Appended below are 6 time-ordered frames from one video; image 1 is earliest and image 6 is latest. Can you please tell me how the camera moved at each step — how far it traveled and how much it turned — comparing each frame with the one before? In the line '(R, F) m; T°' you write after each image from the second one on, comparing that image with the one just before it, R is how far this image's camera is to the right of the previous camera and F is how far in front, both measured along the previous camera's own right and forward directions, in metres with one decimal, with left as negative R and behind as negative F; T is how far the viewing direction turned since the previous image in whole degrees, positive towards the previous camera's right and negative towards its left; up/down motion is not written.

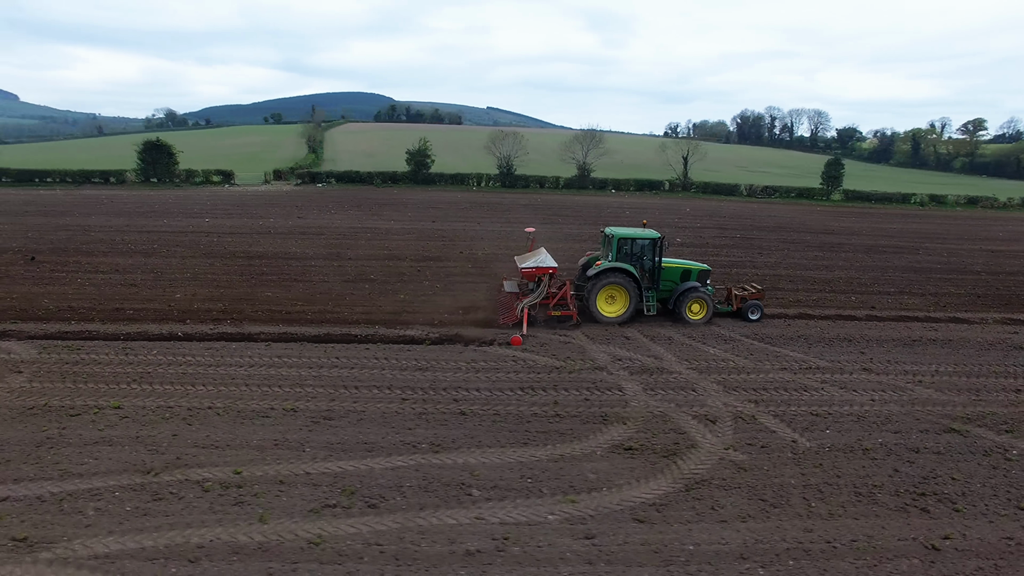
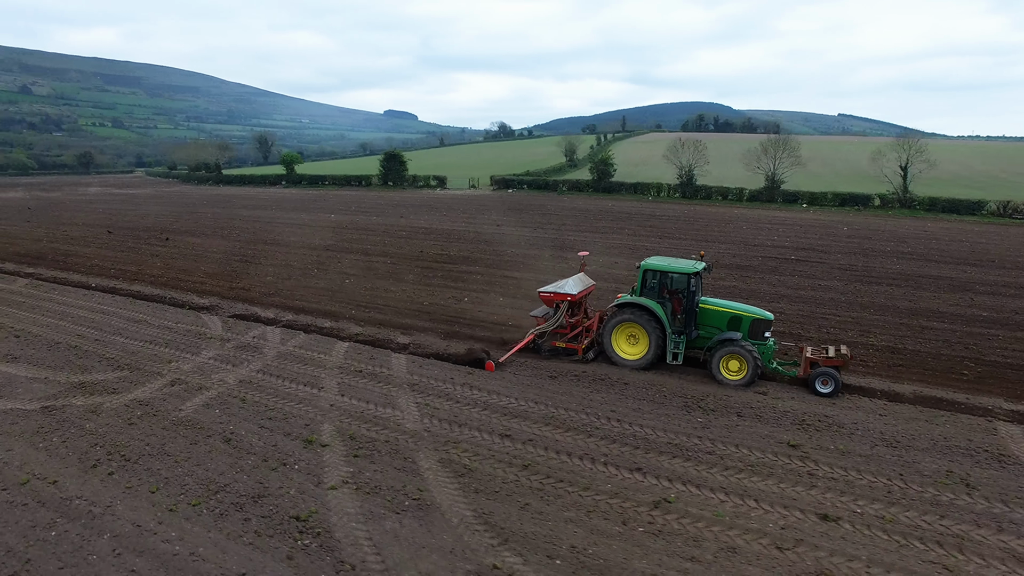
(+9.7, +1.8) m; -30°
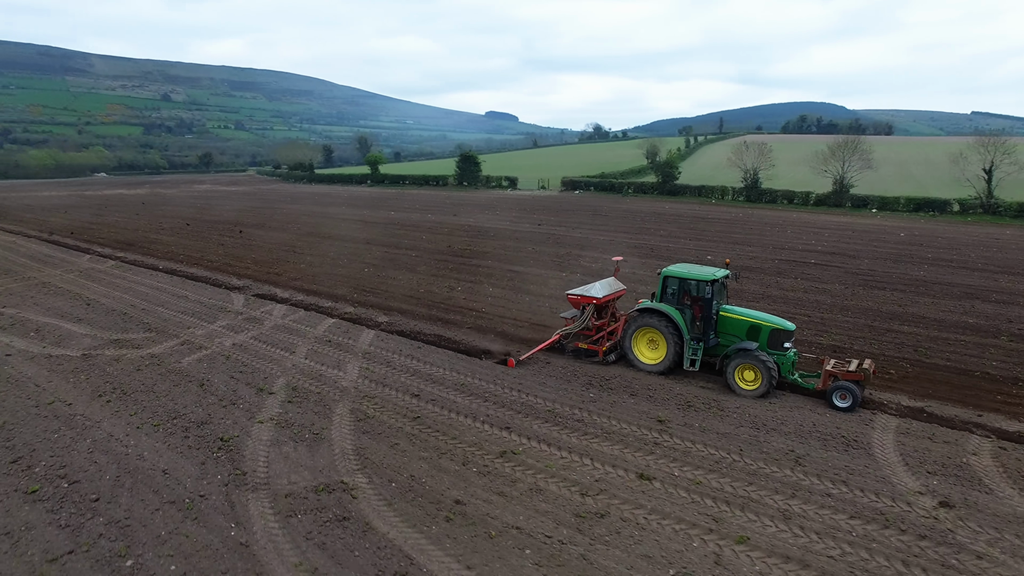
(+2.3, -1.0) m; -9°
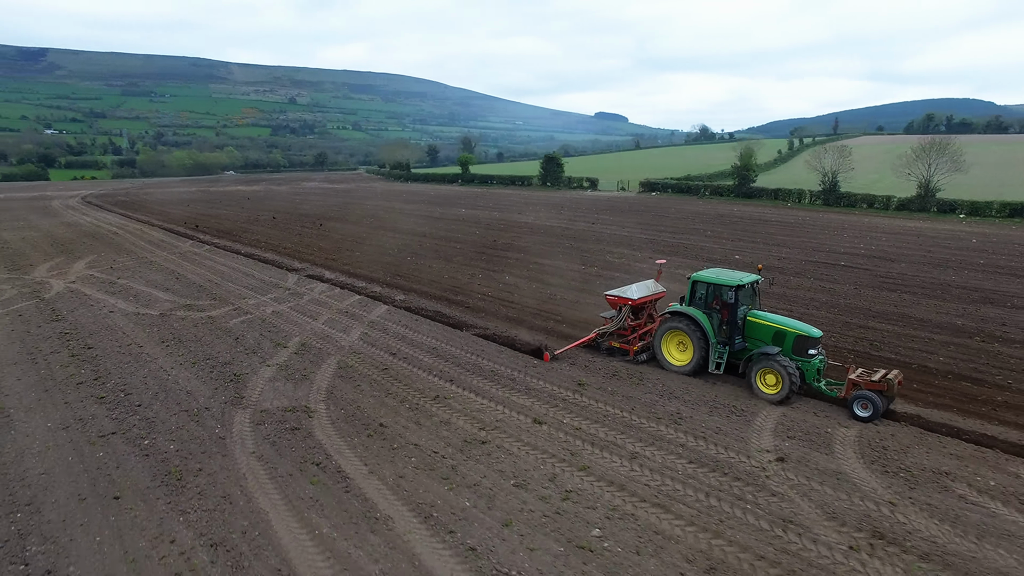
(+2.2, -1.4) m; -9°
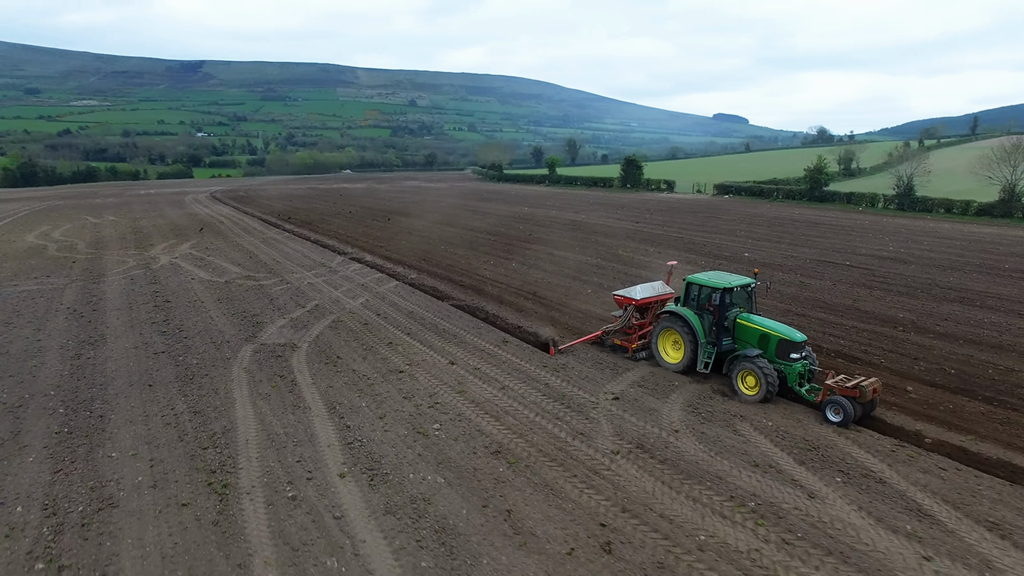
(+2.9, -2.0) m; -10°
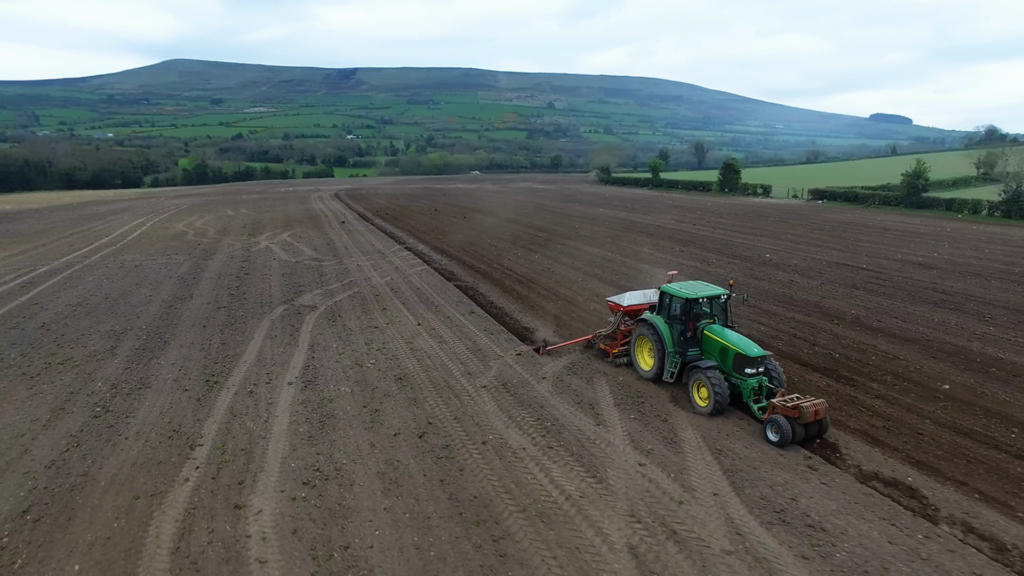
(+3.4, -2.0) m; -12°
